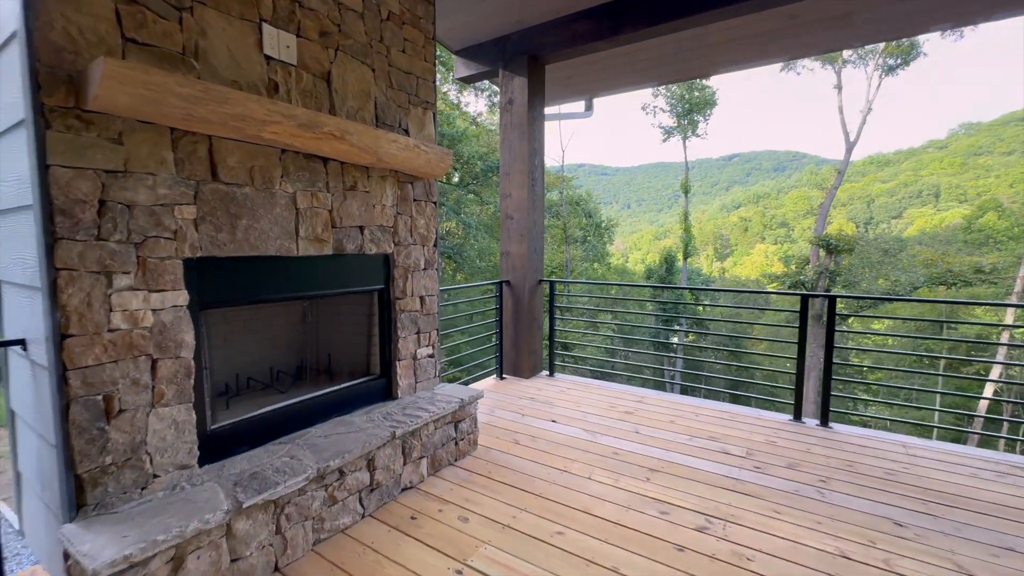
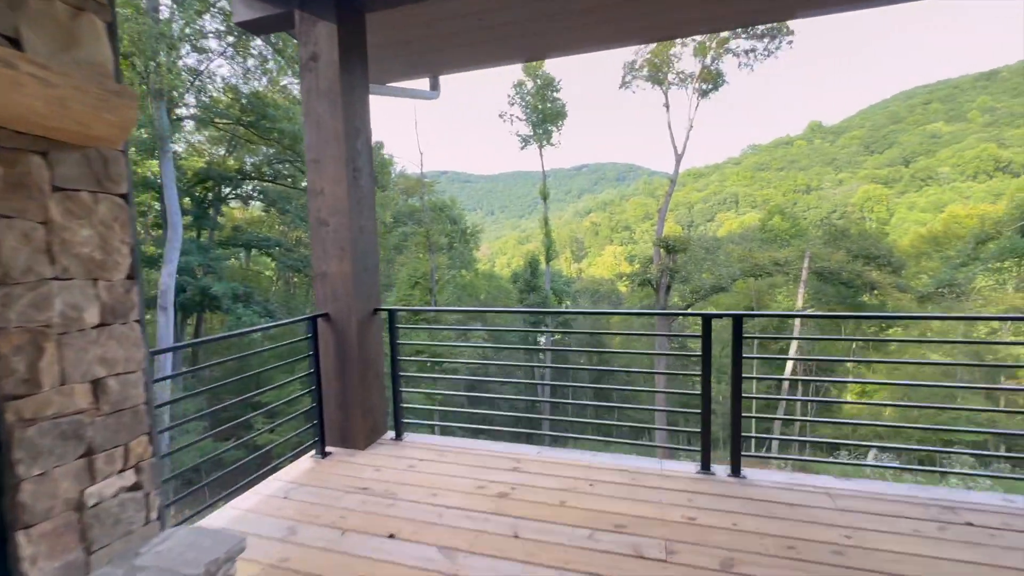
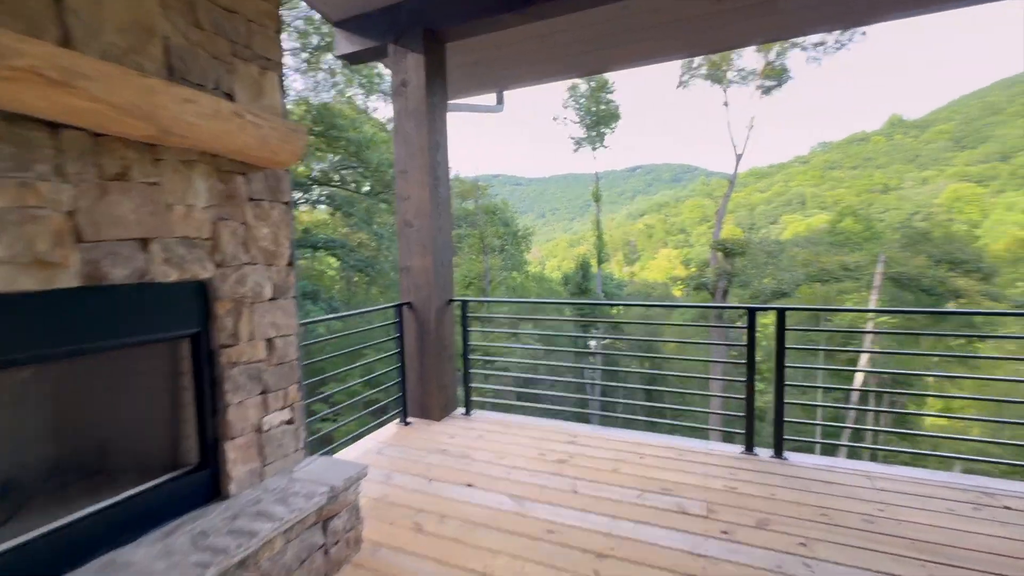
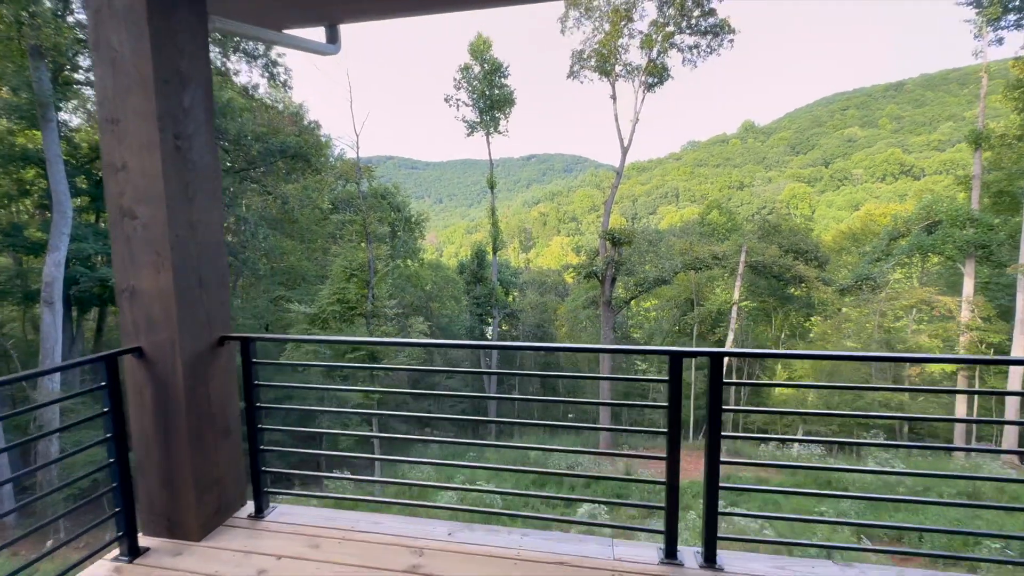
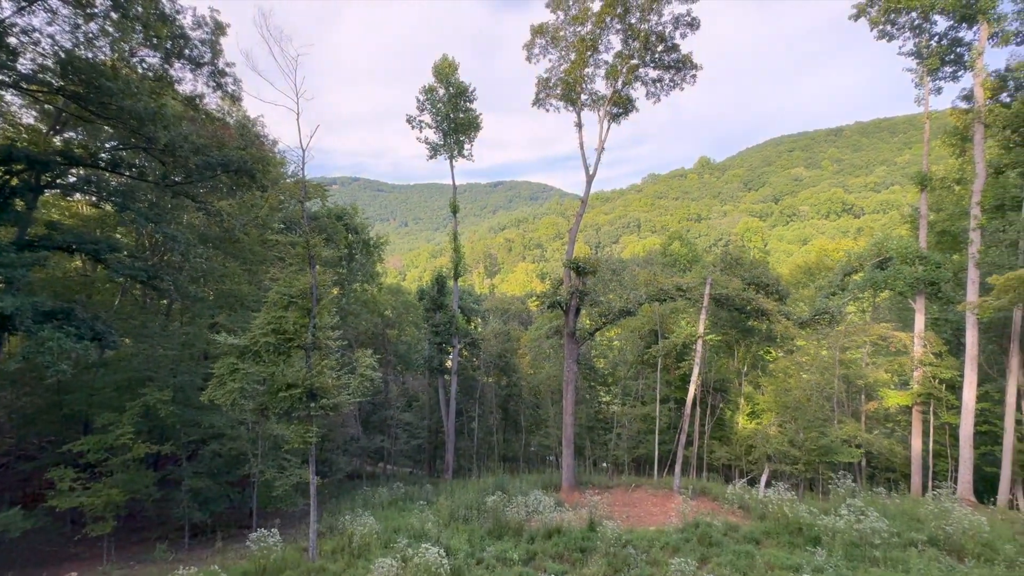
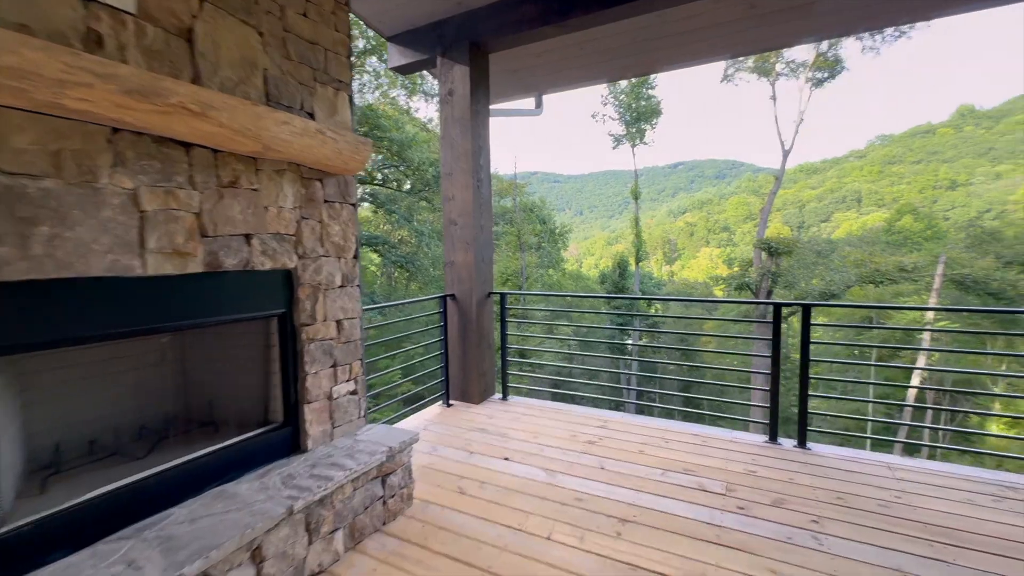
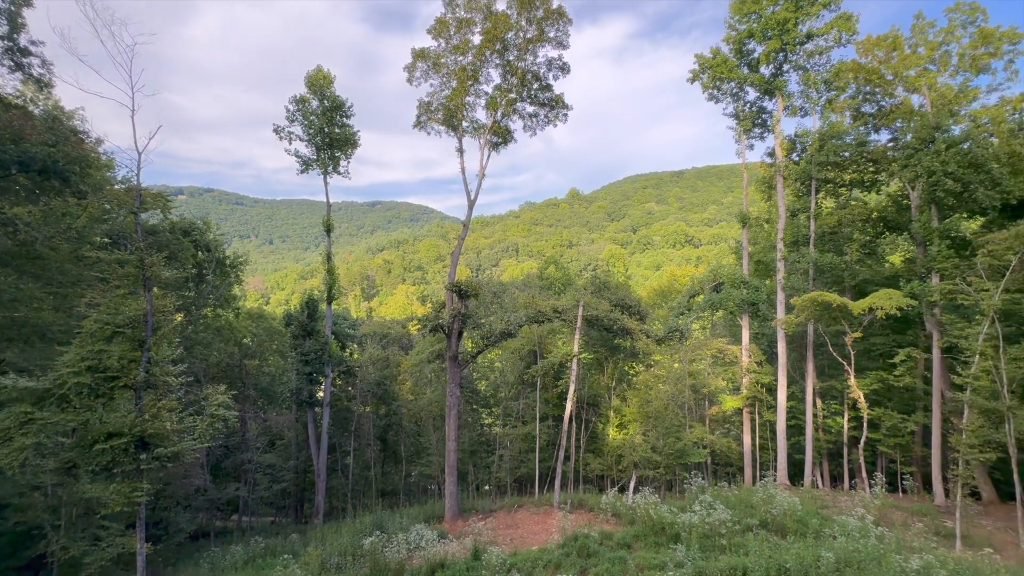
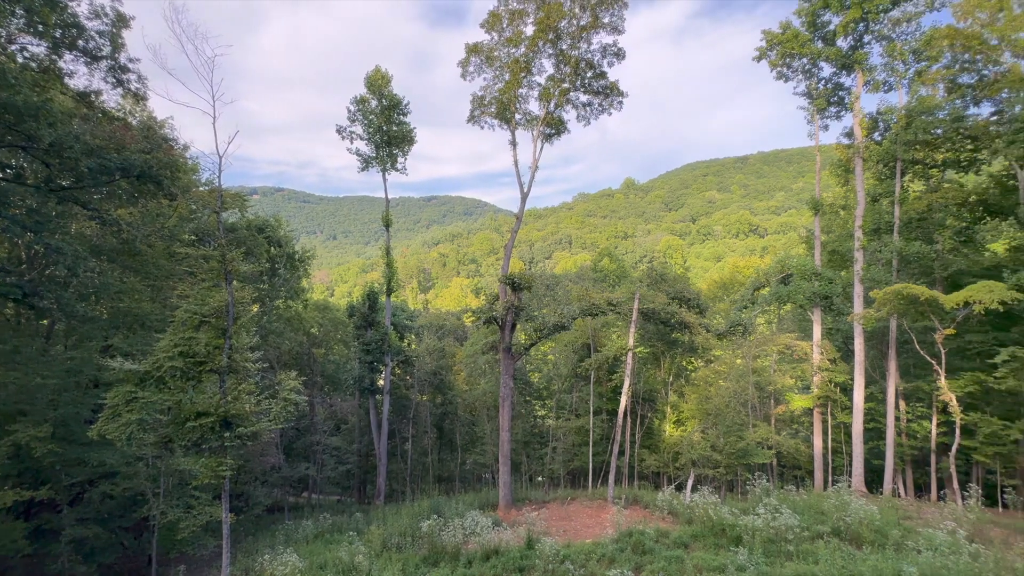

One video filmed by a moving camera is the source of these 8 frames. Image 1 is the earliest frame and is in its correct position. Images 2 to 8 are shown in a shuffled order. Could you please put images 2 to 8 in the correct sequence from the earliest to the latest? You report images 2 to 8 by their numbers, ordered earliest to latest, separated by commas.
6, 3, 2, 4, 5, 8, 7
